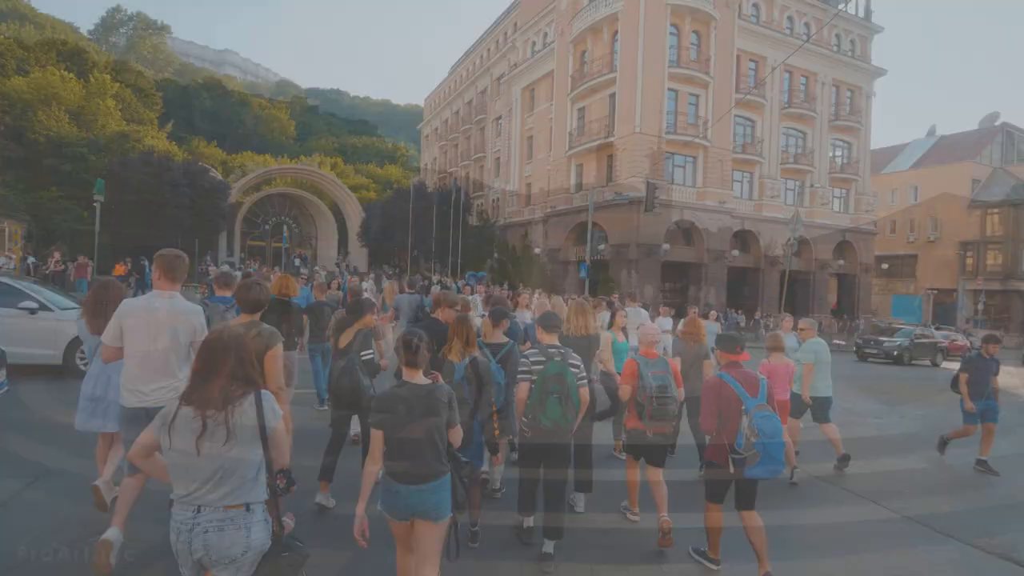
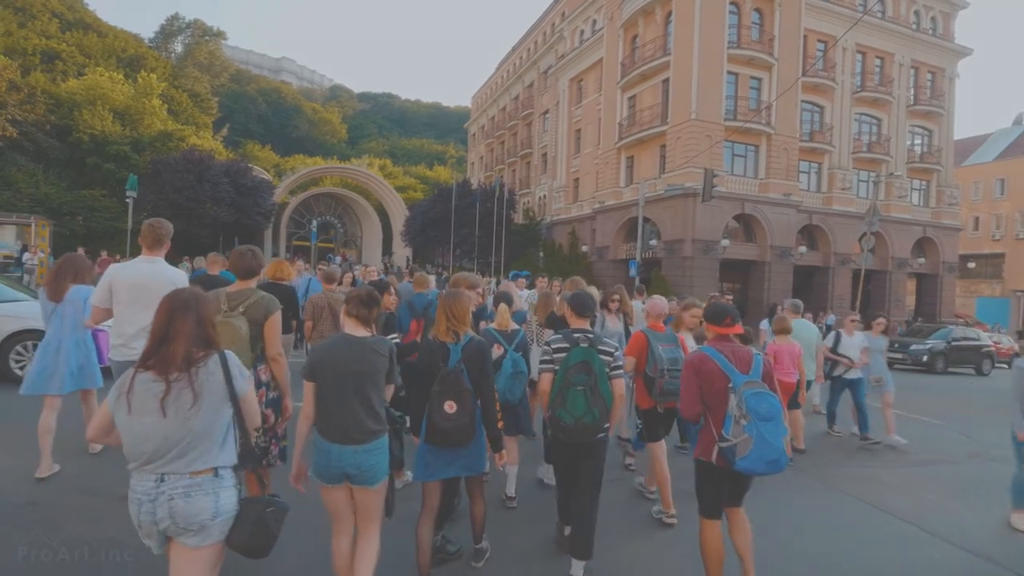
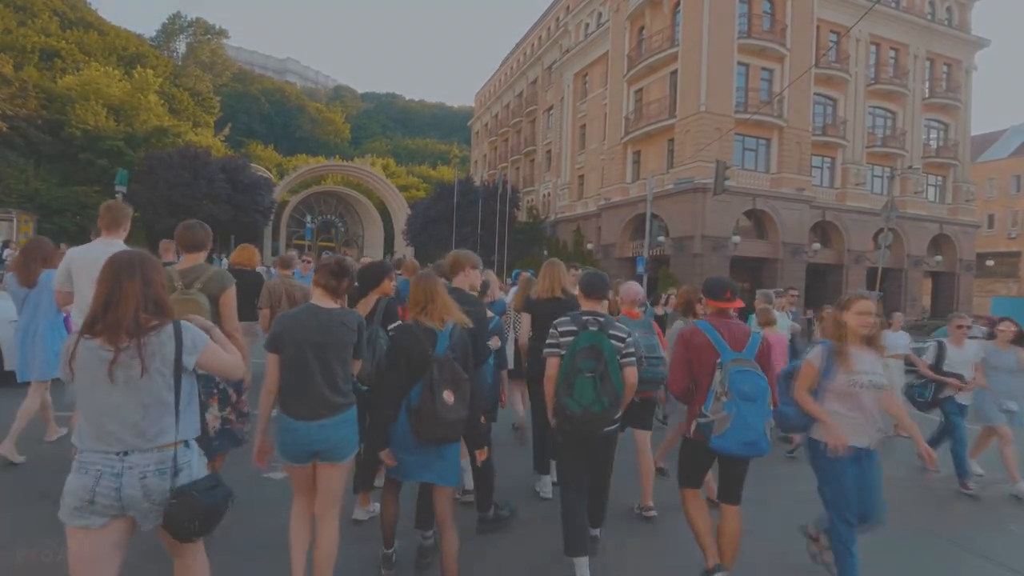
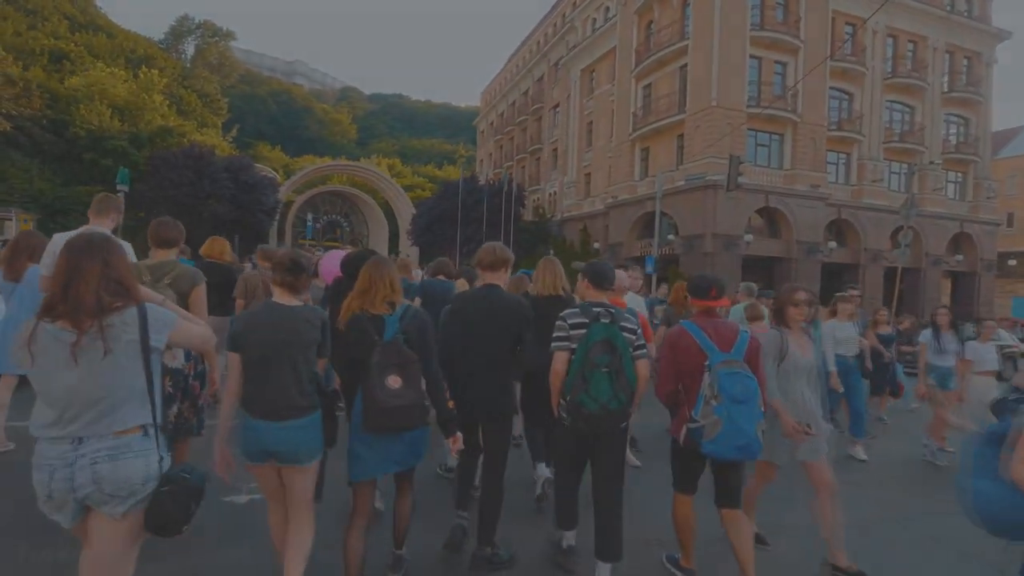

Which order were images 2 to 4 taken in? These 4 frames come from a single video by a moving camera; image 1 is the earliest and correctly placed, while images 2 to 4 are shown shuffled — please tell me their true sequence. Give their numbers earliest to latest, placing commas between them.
2, 3, 4
